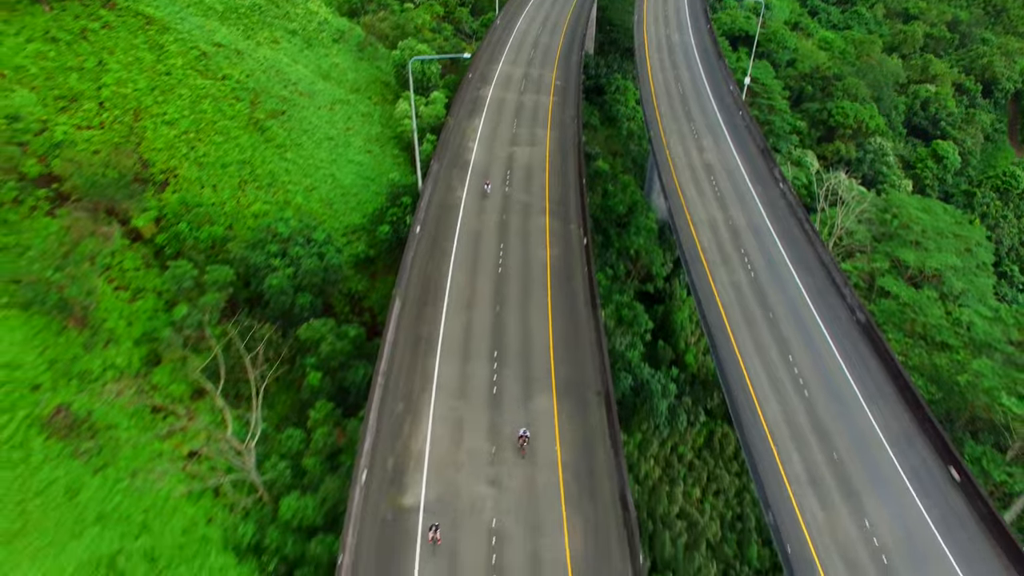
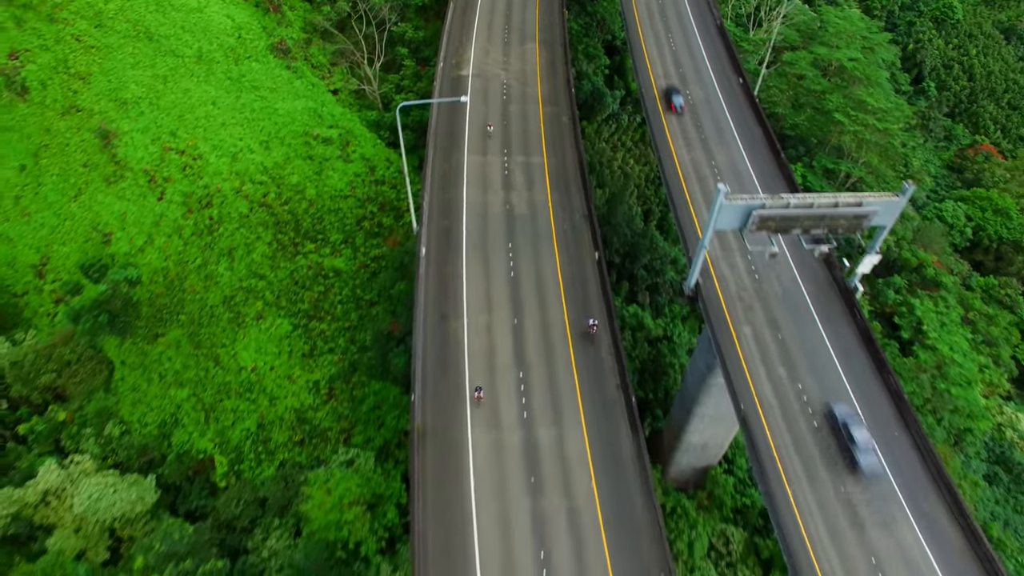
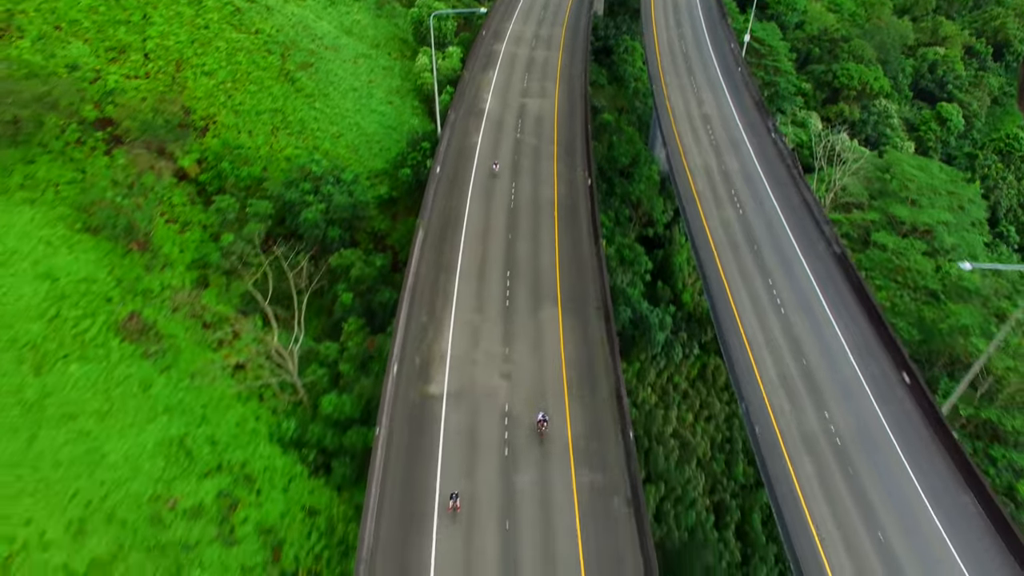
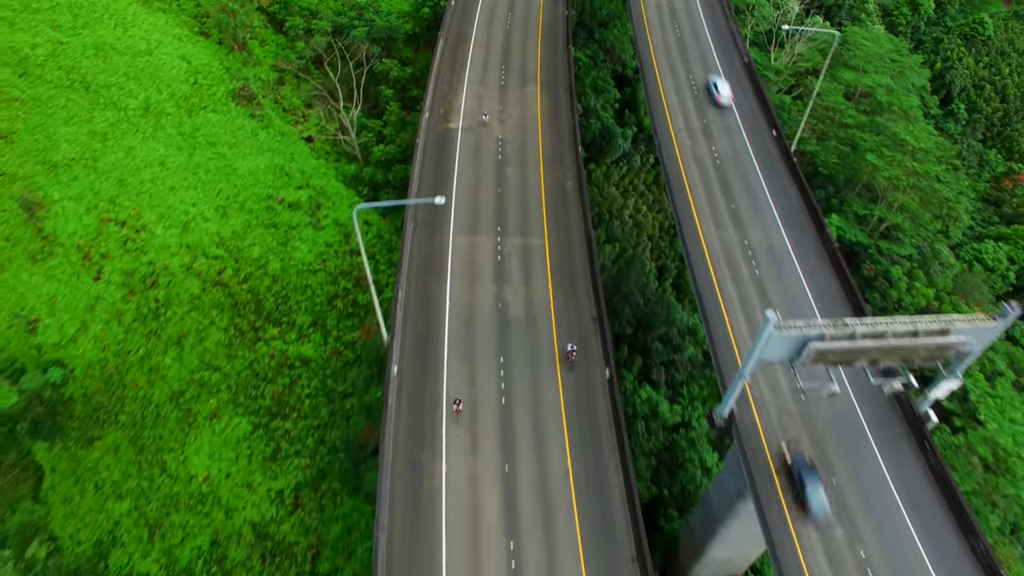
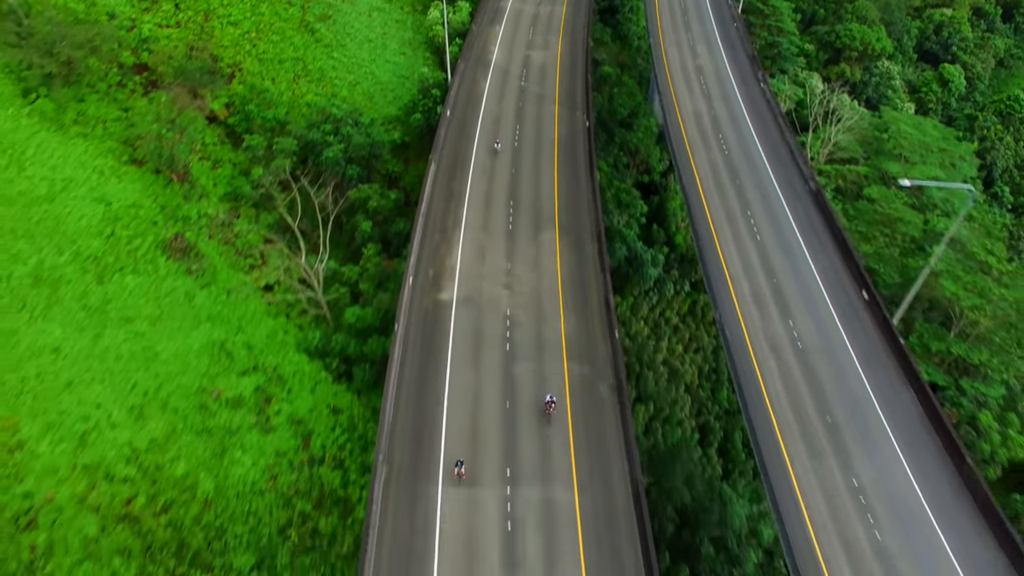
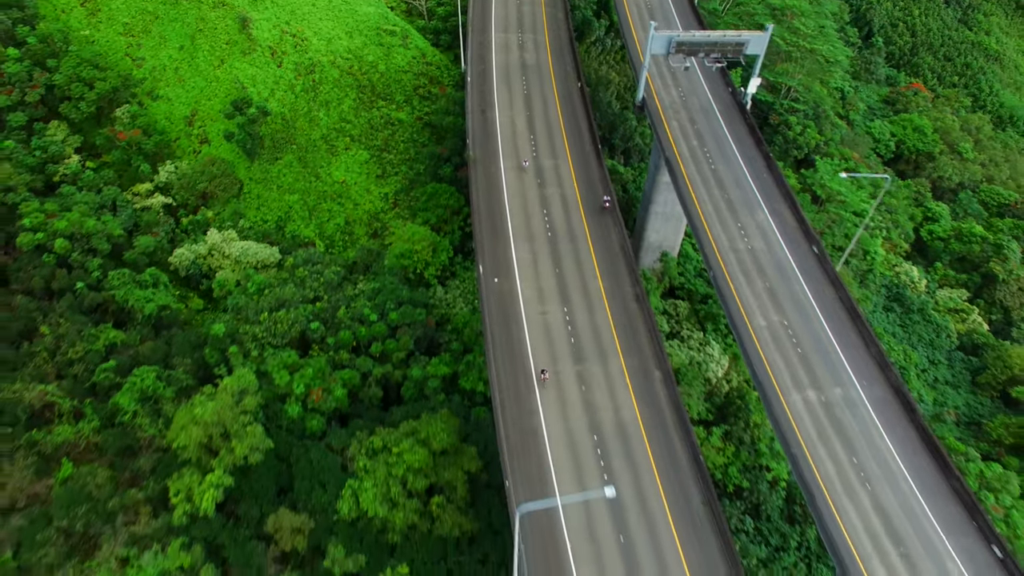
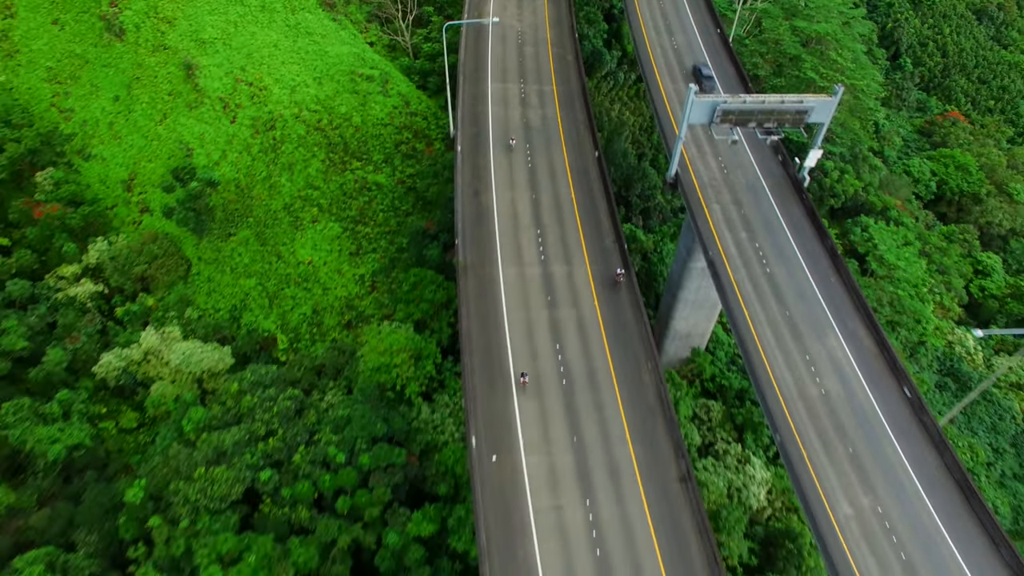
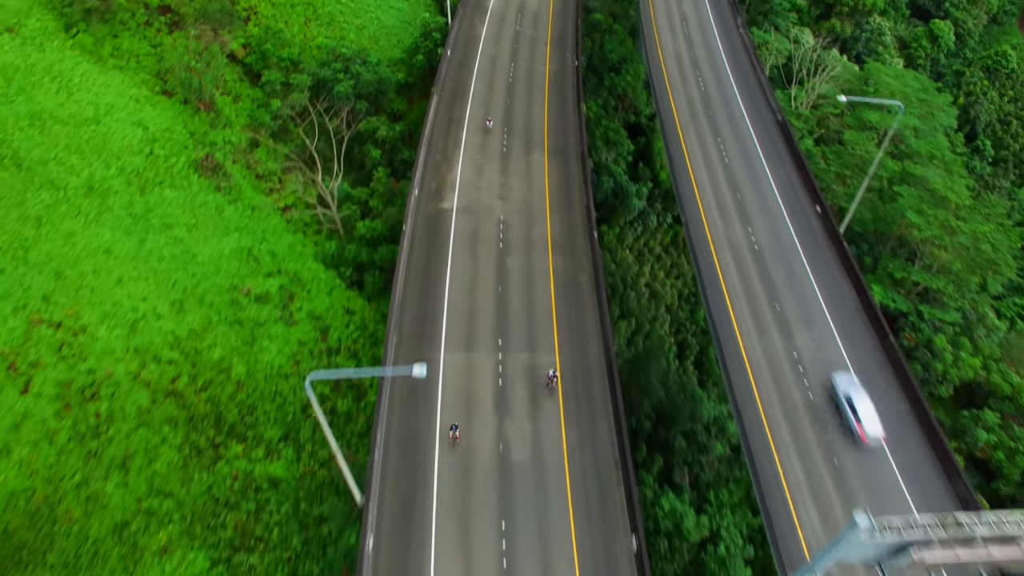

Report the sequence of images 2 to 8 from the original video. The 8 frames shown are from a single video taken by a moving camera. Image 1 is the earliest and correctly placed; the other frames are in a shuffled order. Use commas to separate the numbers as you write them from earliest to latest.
3, 5, 8, 4, 2, 7, 6
